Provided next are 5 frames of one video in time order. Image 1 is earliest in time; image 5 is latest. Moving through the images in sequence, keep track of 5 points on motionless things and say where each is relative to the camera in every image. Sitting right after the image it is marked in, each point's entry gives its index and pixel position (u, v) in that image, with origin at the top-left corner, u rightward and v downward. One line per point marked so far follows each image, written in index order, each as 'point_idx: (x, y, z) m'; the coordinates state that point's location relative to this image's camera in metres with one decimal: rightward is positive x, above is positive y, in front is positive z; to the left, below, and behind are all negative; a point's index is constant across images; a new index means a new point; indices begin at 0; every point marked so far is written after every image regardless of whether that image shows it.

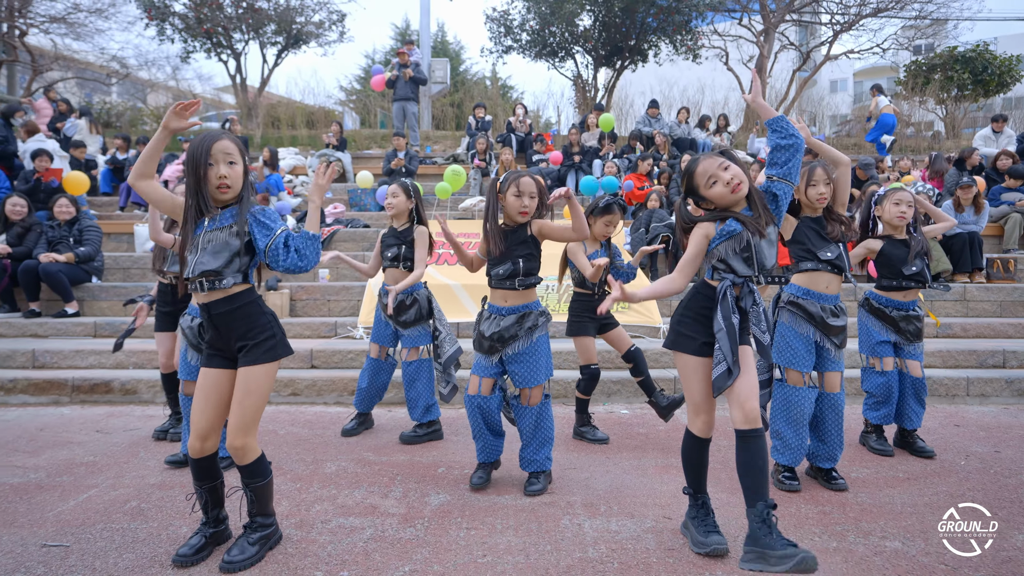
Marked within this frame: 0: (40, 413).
0: (-3.6, -1.0, +5.0) m
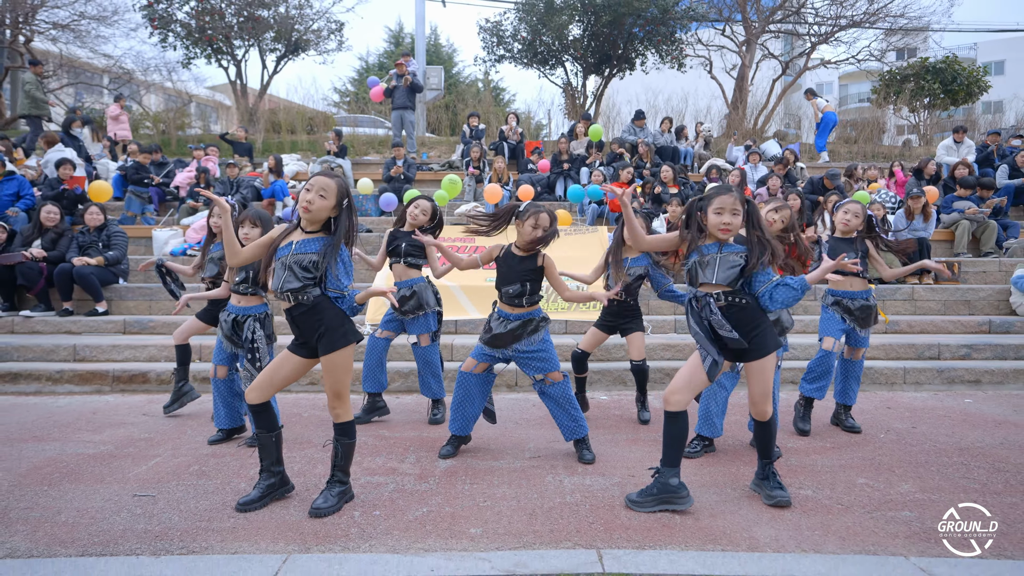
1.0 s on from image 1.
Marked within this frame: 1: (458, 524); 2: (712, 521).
0: (-3.7, -1.0, +5.7) m
1: (-0.3, -1.1, +2.9) m
2: (+0.9, -1.1, +3.0) m
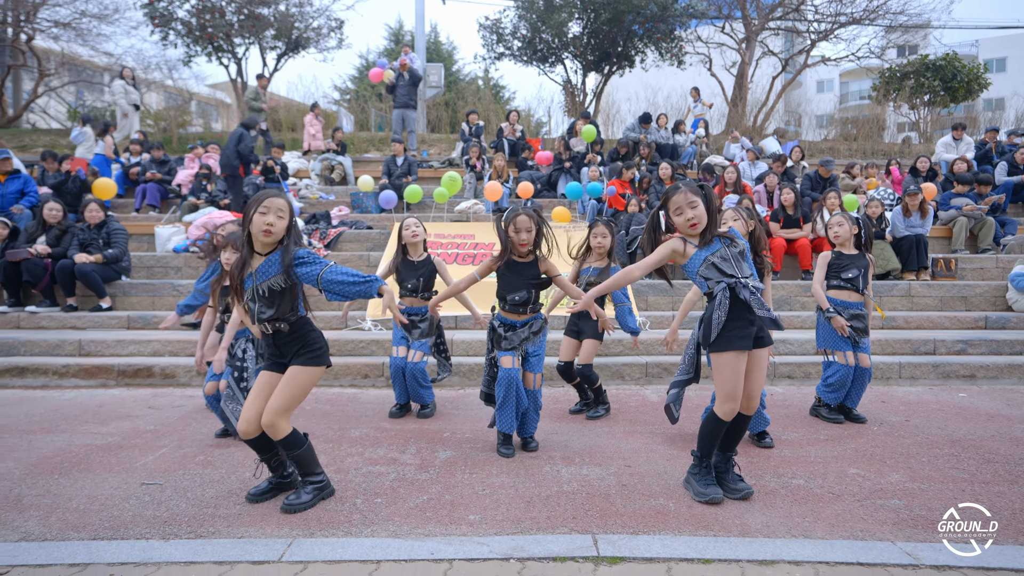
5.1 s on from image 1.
0: (-3.7, -0.9, +5.7) m
1: (-0.3, -1.0, +3.0) m
2: (+0.9, -1.0, +3.0) m
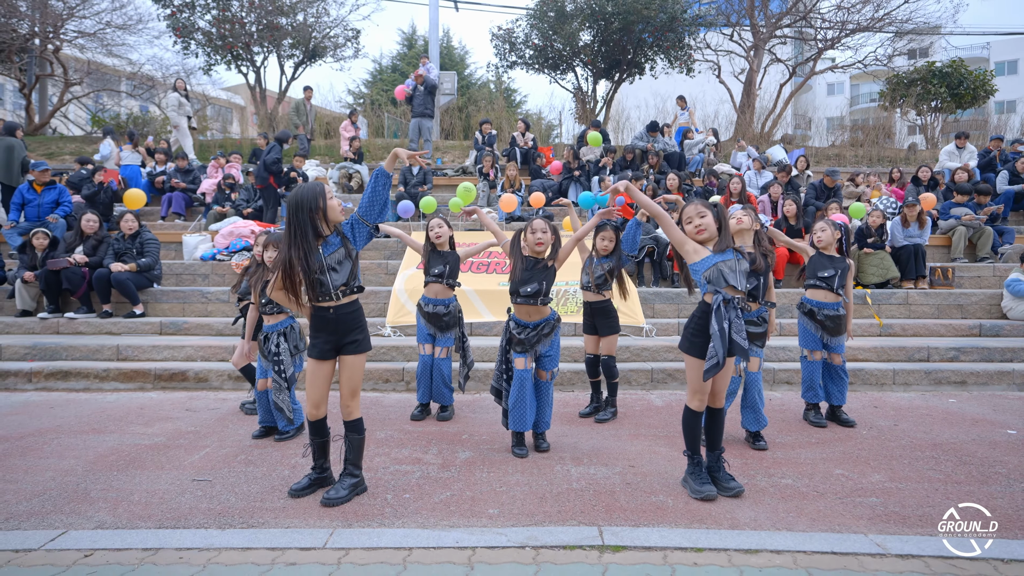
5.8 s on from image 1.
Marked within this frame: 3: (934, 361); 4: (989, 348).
0: (-3.6, -1.0, +6.2) m
1: (-0.2, -1.1, +3.3) m
2: (+1.0, -1.1, +3.4) m
3: (+4.3, -0.8, +6.7) m
4: (+4.9, -0.6, +6.7) m
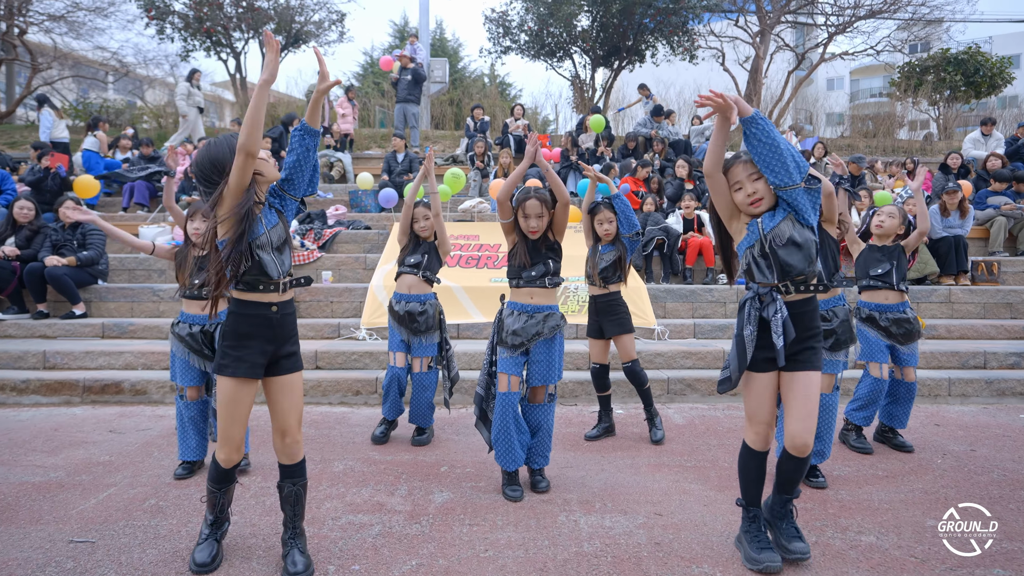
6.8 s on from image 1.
0: (-3.7, -1.0, +5.2) m
1: (-0.2, -1.1, +2.4) m
2: (+0.9, -1.1, +2.5) m
3: (+4.3, -0.7, +5.8) m
4: (+4.8, -0.6, +5.8) m
